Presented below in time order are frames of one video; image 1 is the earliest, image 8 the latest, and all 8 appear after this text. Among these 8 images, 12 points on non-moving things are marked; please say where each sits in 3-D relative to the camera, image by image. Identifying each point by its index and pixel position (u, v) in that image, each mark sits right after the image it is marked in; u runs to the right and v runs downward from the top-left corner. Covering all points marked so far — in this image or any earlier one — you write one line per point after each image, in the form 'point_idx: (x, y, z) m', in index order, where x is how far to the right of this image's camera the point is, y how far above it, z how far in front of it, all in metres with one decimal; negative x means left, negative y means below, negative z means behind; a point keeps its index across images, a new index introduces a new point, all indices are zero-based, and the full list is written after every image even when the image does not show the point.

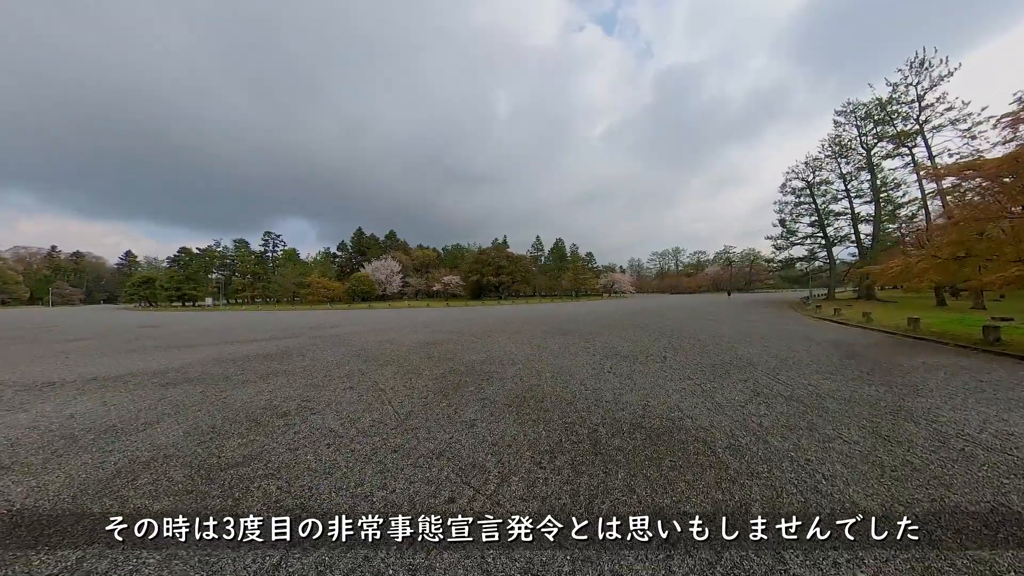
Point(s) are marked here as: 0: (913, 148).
0: (+17.9, +6.3, +15.6) m
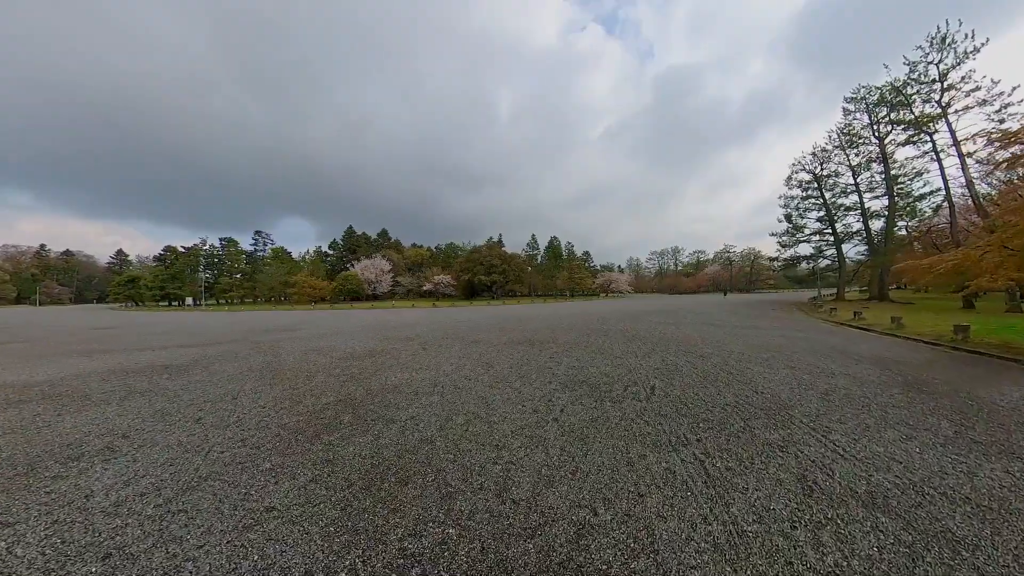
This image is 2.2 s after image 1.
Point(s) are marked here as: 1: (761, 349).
0: (+17.1, +6.3, +14.2) m
1: (+4.7, -1.2, +6.4) m
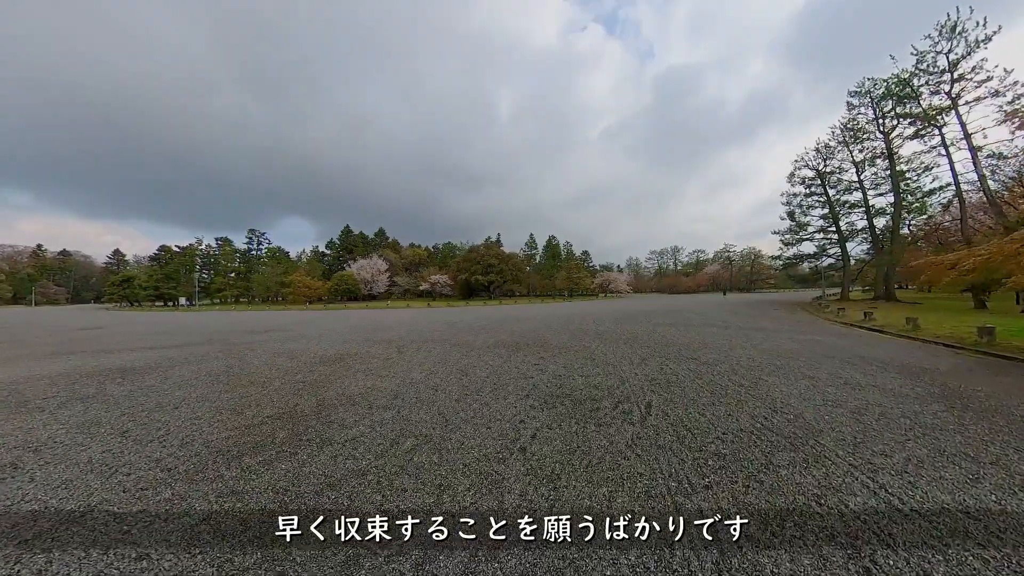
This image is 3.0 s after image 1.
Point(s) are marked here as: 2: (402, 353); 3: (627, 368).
0: (+16.9, +6.3, +13.7) m
1: (+4.5, -1.2, +5.9) m
2: (-2.3, -1.3, +6.9) m
3: (+1.7, -1.3, +5.3) m
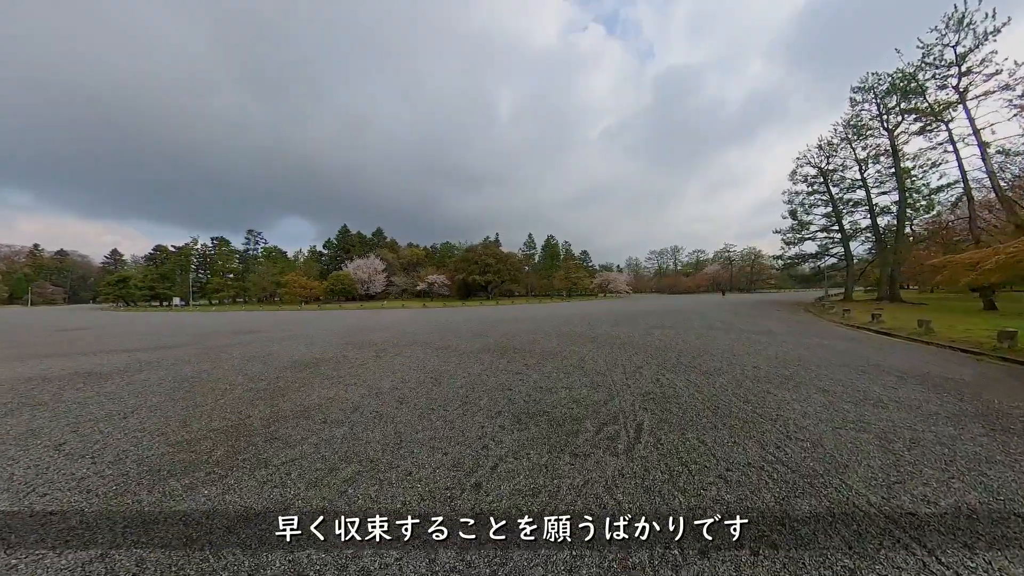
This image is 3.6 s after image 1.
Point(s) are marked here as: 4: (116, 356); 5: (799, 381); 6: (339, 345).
0: (+16.6, +6.3, +13.3) m
1: (+4.2, -1.2, +5.5) m
2: (-2.5, -1.3, +6.5) m
3: (+1.4, -1.3, +4.9) m
4: (-11.4, -1.9, +10.0) m
5: (+3.8, -1.2, +4.6) m
6: (-4.3, -1.4, +8.6) m
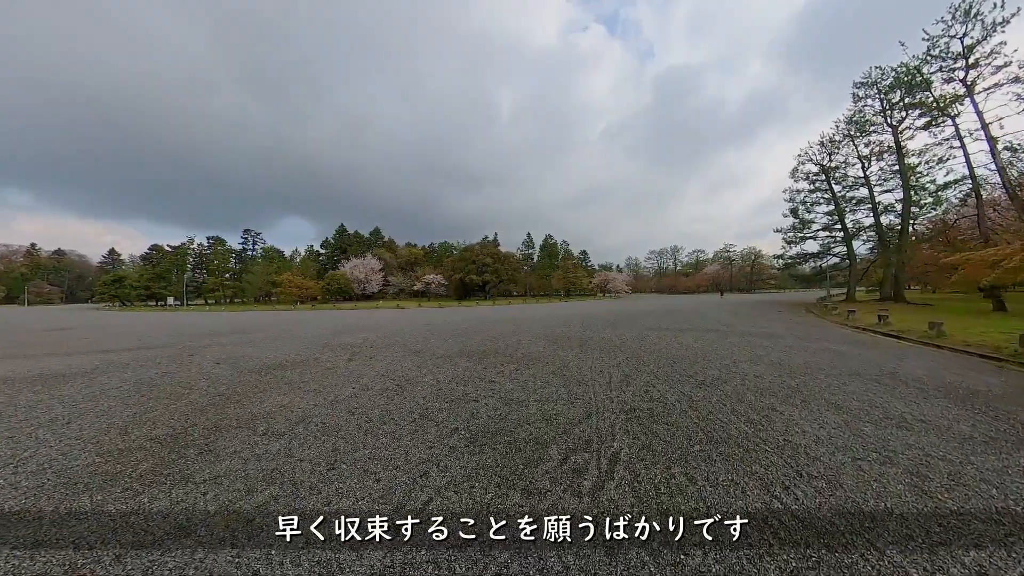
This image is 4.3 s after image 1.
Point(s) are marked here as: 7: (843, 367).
0: (+16.4, +6.3, +12.9) m
1: (+4.0, -1.2, +5.1) m
2: (-2.7, -1.3, +6.1) m
3: (+1.2, -1.3, +4.5) m
4: (-11.7, -1.9, +9.6) m
5: (+3.5, -1.2, +4.2) m
6: (-4.5, -1.4, +8.2) m
7: (+5.0, -1.2, +5.3) m
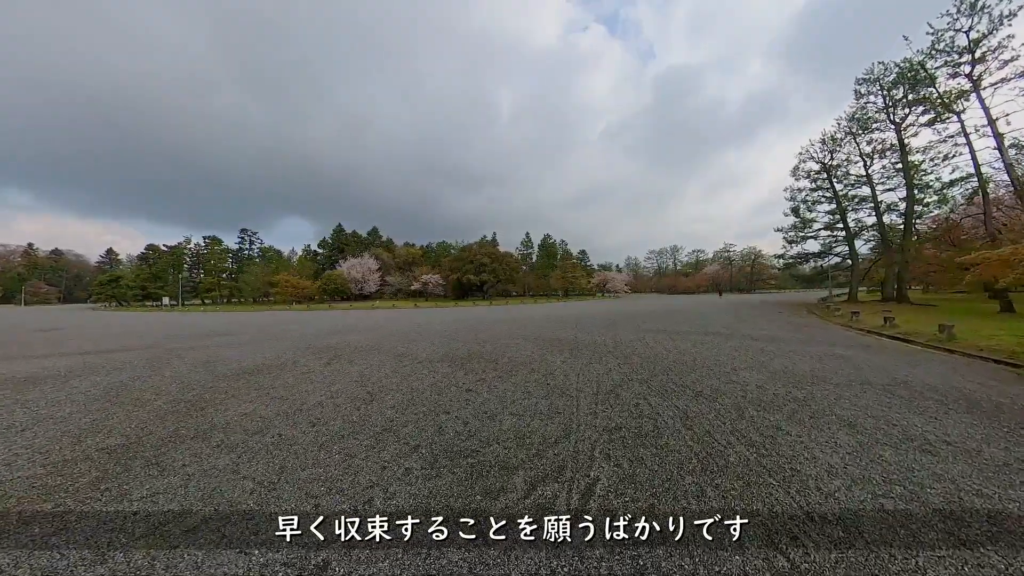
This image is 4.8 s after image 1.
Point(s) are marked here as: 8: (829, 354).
0: (+16.2, +6.3, +12.6) m
1: (+3.8, -1.2, +4.8) m
2: (-2.9, -1.3, +5.8) m
3: (+1.0, -1.3, +4.2) m
4: (-11.9, -1.9, +9.3) m
5: (+3.3, -1.3, +3.9) m
6: (-4.7, -1.4, +7.9) m
7: (+4.8, -1.2, +5.0) m
8: (+5.7, -1.2, +6.4) m
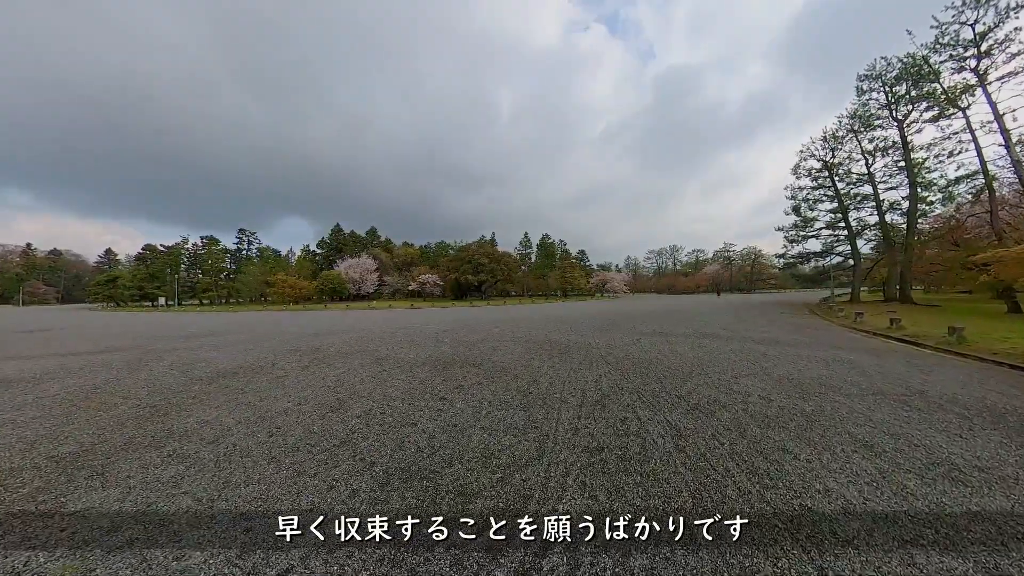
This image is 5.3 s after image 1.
0: (+16.0, +6.3, +12.3) m
1: (+3.6, -1.2, +4.6) m
2: (-3.1, -1.3, +5.6) m
3: (+0.8, -1.3, +4.0) m
4: (-12.0, -1.9, +9.1) m
5: (+3.1, -1.3, +3.6) m
6: (-4.9, -1.4, +7.6) m
7: (+4.6, -1.2, +4.7) m
8: (+5.6, -1.2, +6.1) m
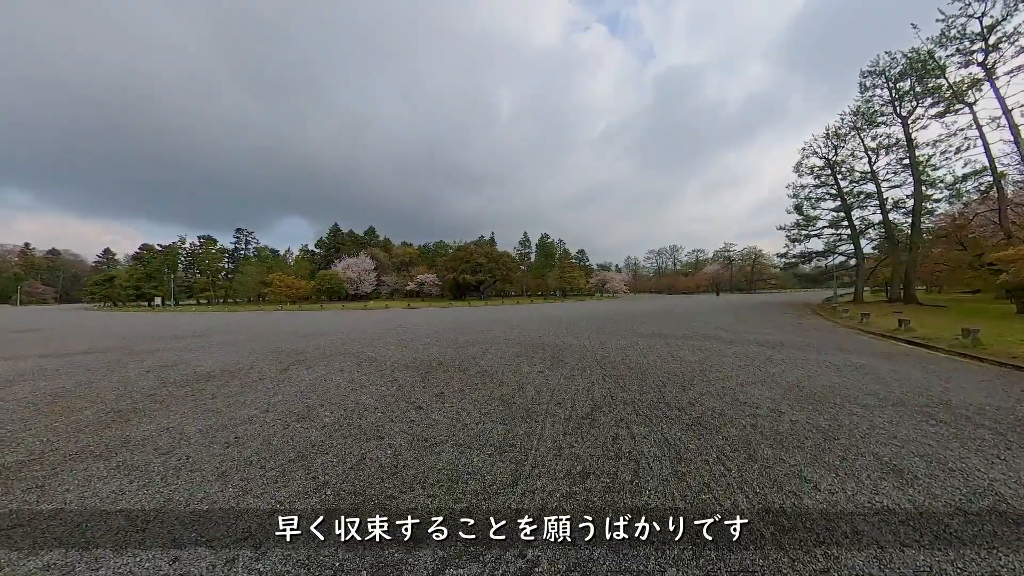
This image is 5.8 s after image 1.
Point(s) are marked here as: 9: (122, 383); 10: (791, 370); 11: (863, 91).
0: (+15.9, +6.3, +12.1) m
1: (+3.5, -1.2, +4.3) m
2: (-3.2, -1.3, +5.3) m
3: (+0.7, -1.3, +3.7) m
4: (-12.2, -1.9, +8.8) m
5: (+3.0, -1.3, +3.3) m
6: (-5.0, -1.4, +7.3) m
7: (+4.5, -1.2, +4.4) m
8: (+5.4, -1.2, +5.8) m
9: (-6.0, -1.5, +5.5) m
10: (+4.5, -1.2, +5.7) m
11: (+16.7, +9.4, +16.6) m
